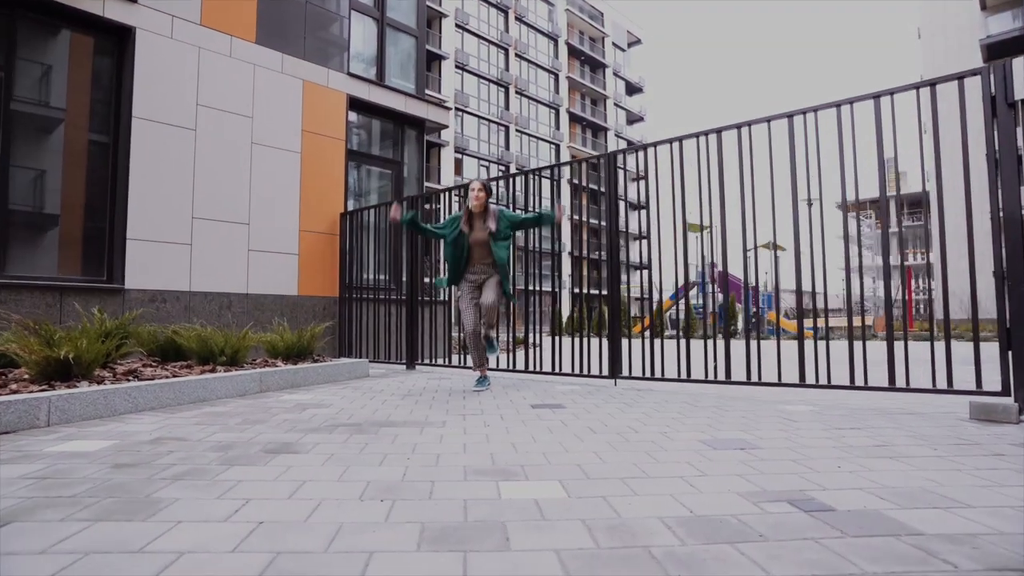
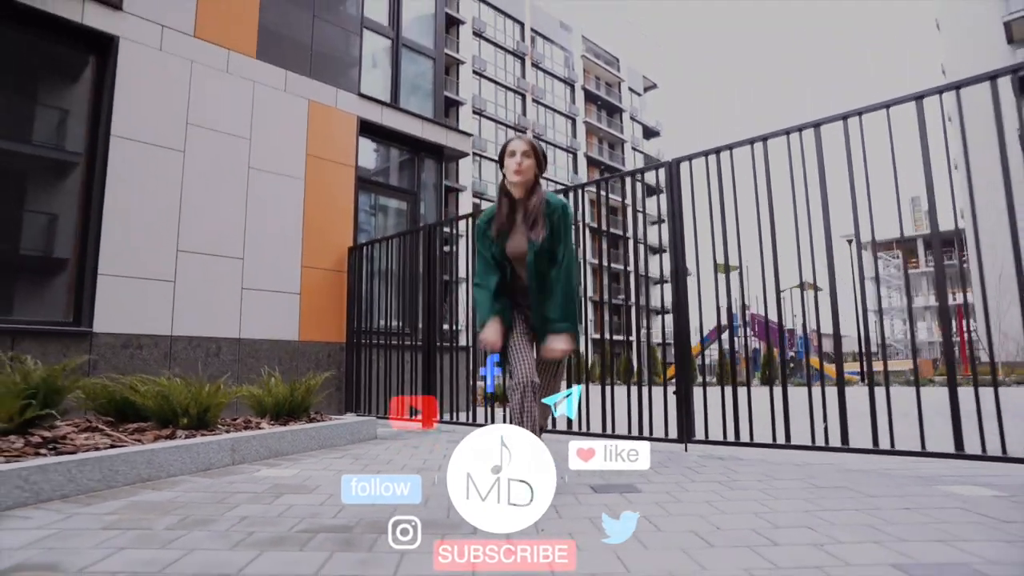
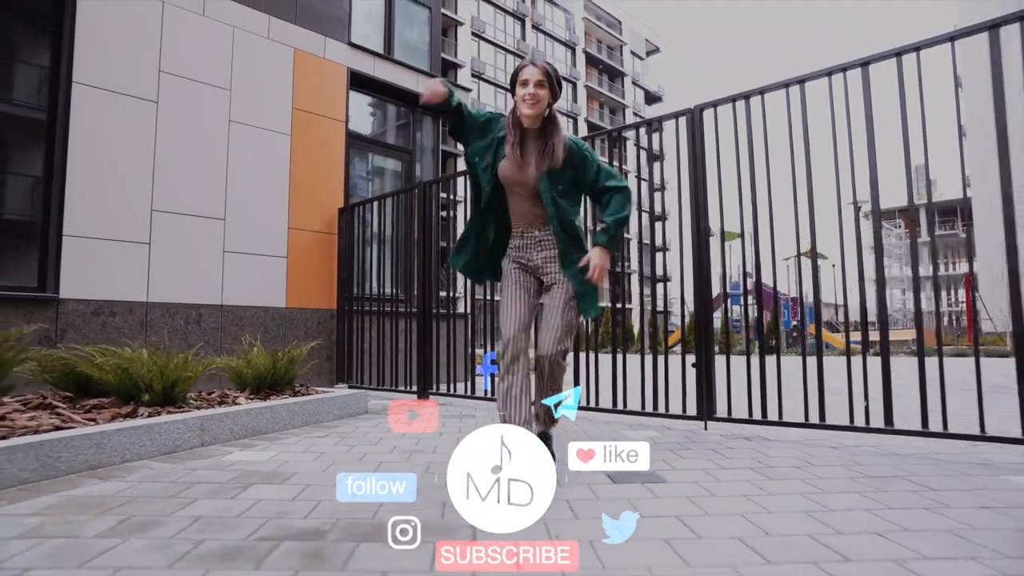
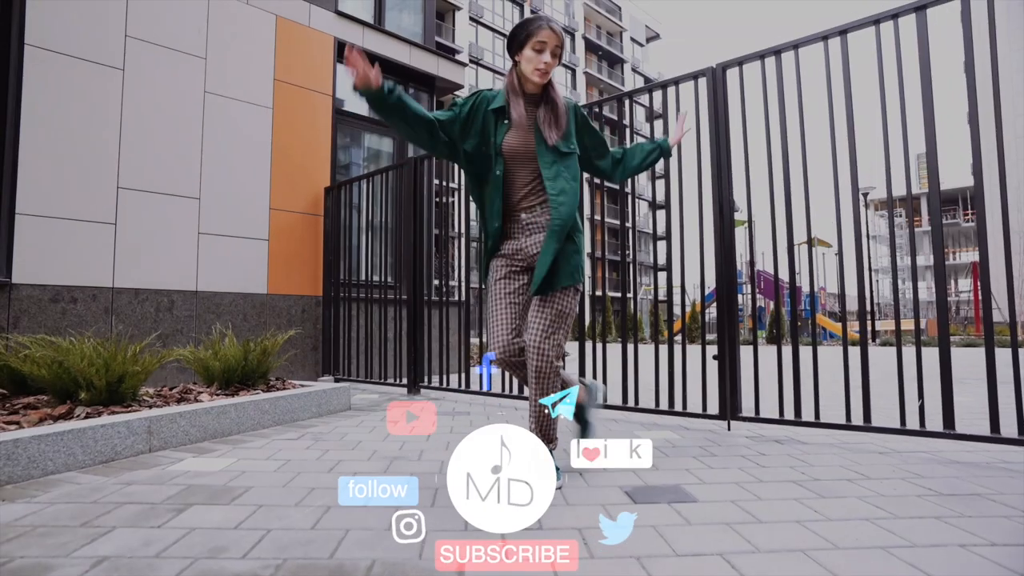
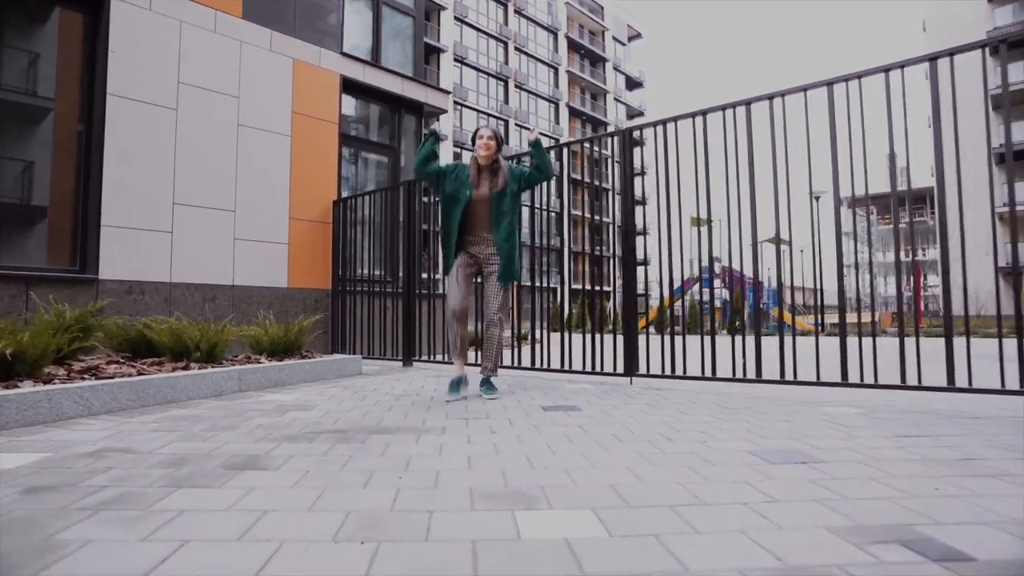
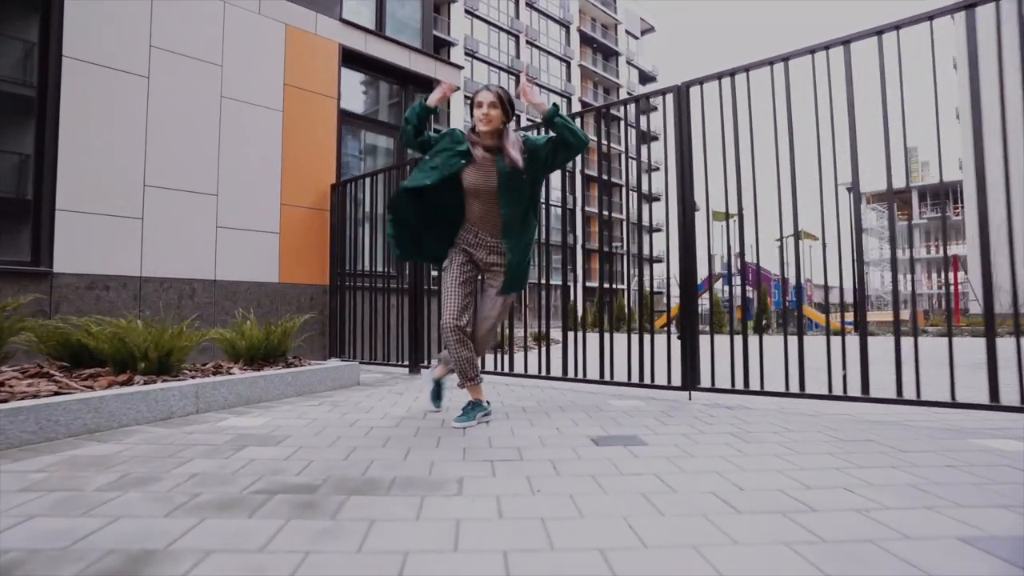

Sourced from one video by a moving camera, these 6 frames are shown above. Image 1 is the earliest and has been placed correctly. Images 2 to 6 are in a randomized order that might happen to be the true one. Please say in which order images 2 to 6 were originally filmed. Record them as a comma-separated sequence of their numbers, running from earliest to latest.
5, 6, 4, 3, 2
